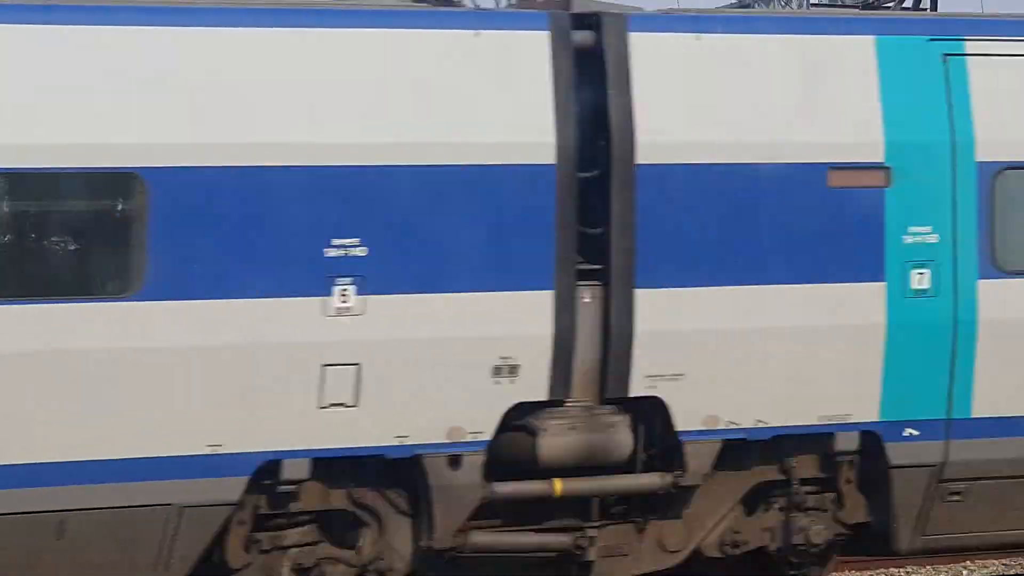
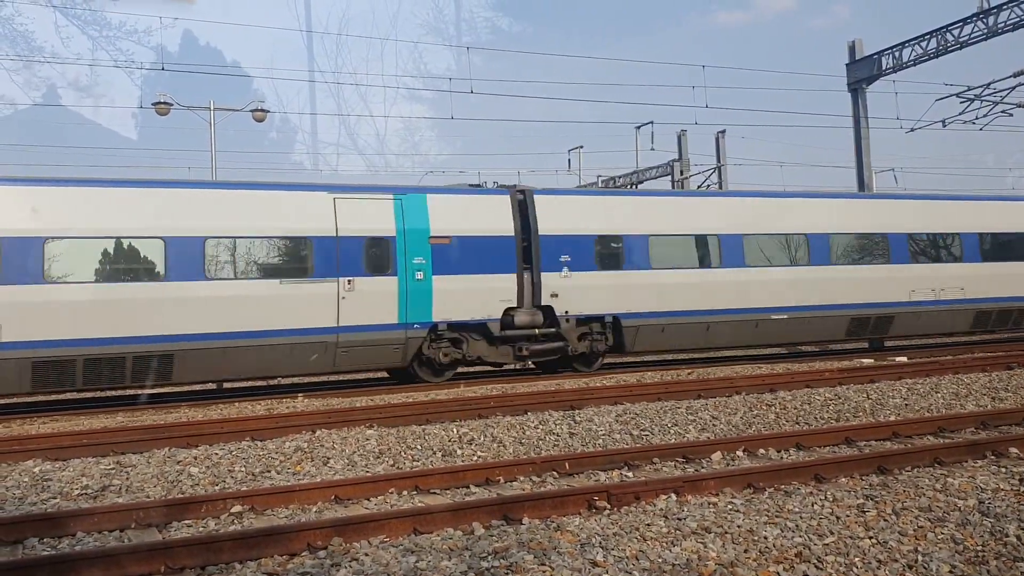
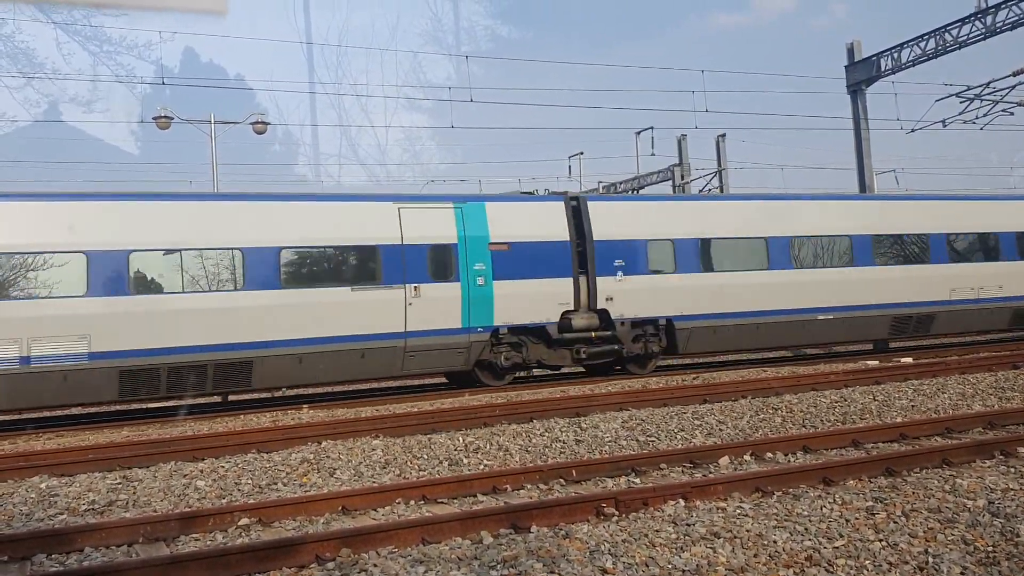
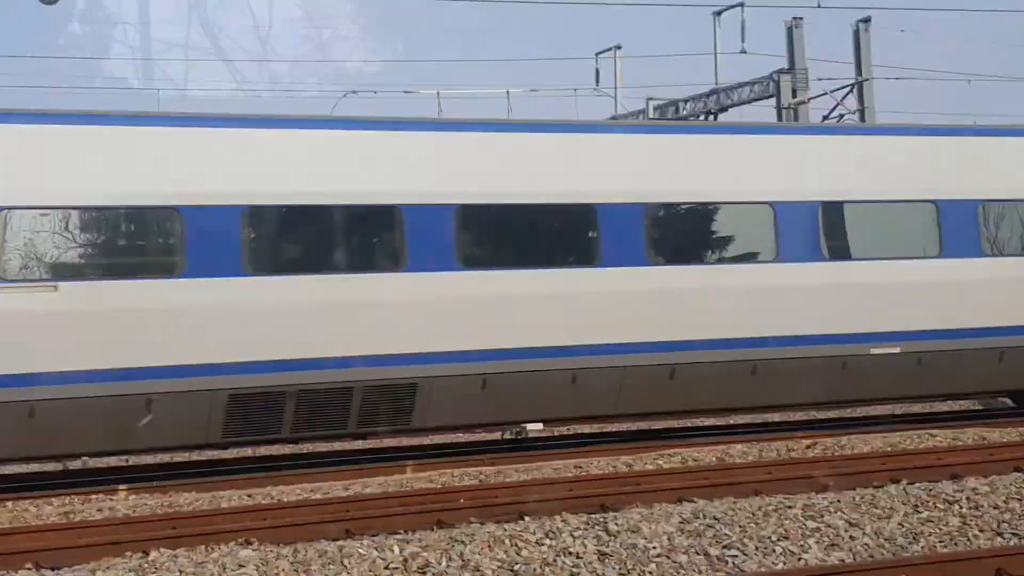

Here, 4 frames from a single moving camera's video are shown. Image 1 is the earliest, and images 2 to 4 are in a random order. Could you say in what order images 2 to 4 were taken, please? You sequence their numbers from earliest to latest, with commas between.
4, 2, 3
